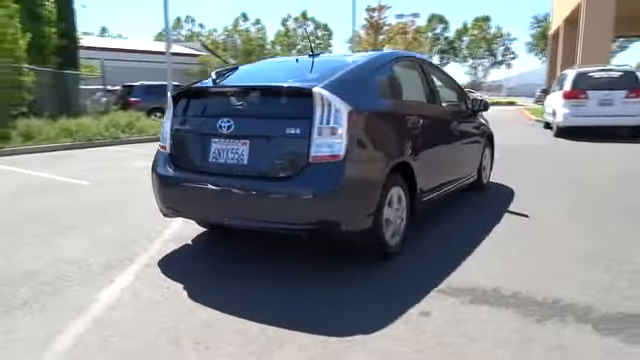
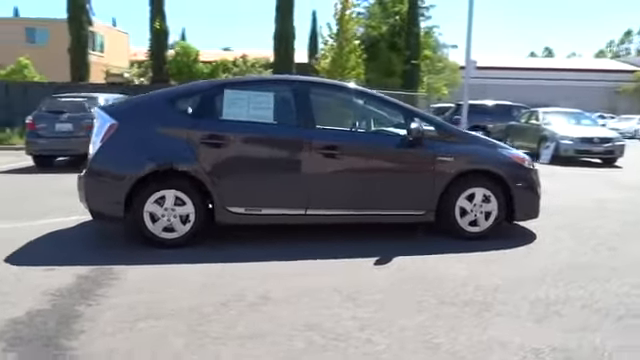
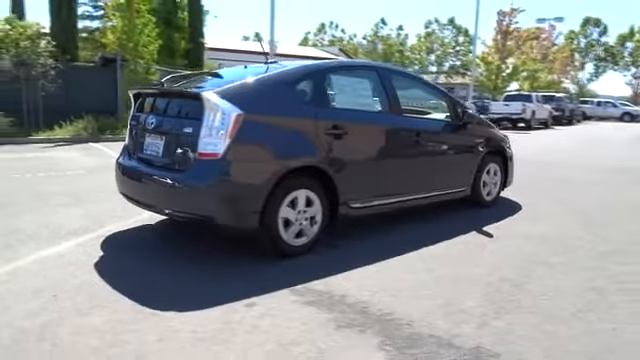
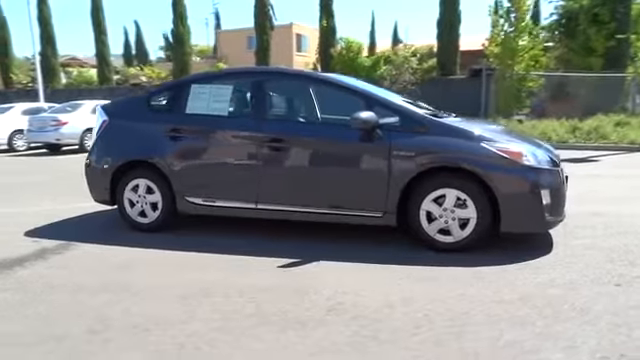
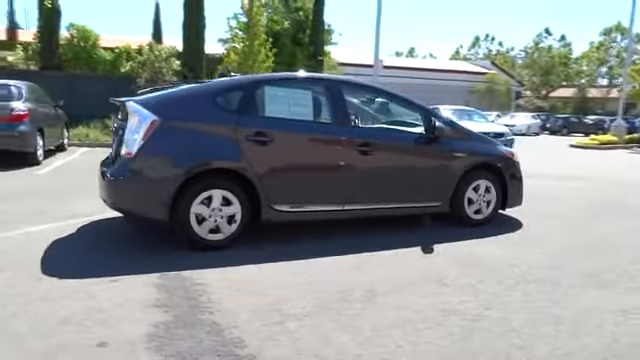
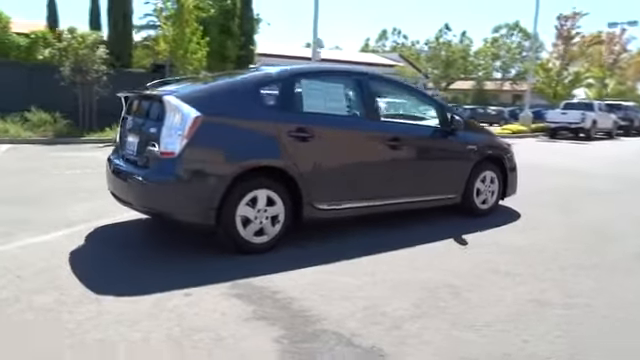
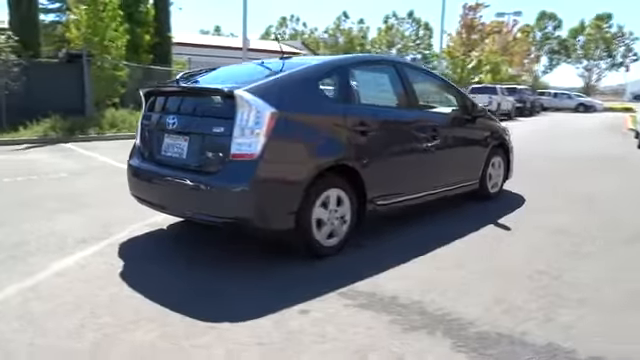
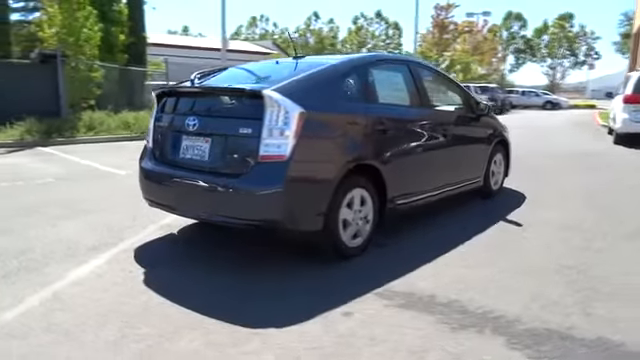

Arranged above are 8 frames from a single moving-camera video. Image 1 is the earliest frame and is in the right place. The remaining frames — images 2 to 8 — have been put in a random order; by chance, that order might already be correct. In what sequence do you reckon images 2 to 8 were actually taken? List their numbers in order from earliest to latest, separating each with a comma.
8, 7, 3, 6, 5, 2, 4
